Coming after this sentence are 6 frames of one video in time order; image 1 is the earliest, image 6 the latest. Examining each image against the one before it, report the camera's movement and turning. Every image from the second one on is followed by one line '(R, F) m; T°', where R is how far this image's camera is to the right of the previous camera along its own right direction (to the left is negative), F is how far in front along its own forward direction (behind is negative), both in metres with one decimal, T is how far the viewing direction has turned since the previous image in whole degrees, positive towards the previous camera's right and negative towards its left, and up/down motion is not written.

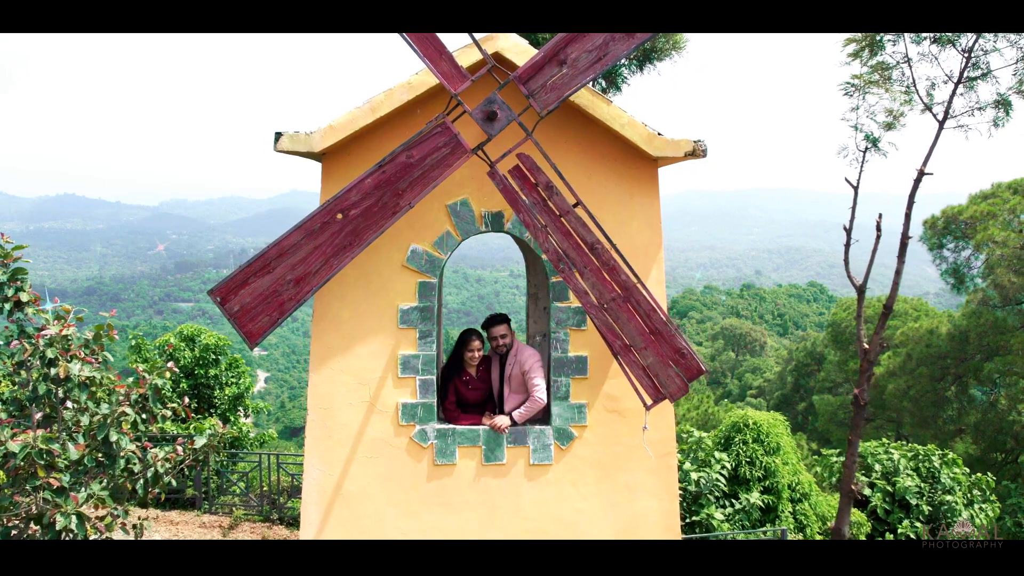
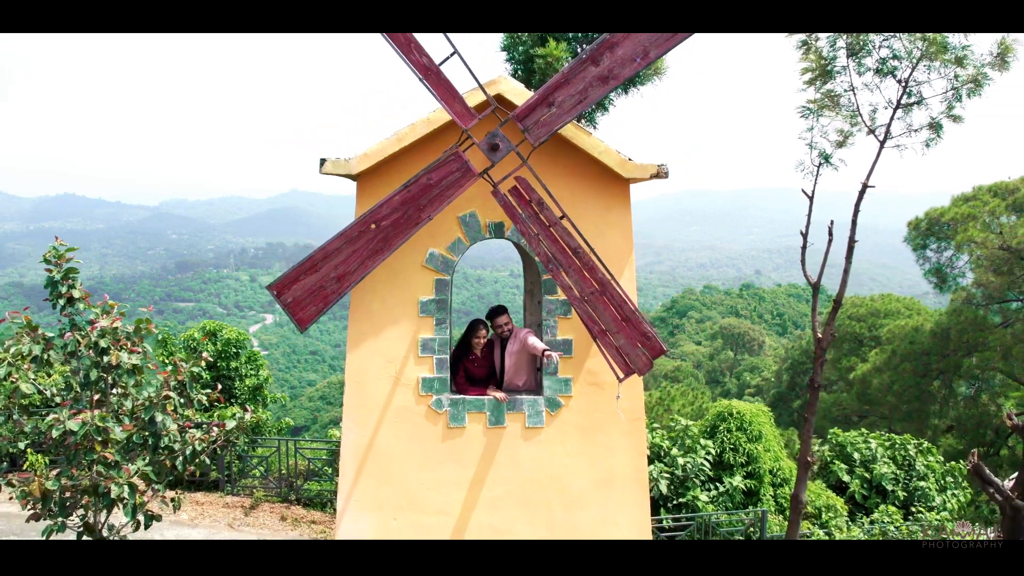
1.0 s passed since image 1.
(0.0, -0.8) m; 0°
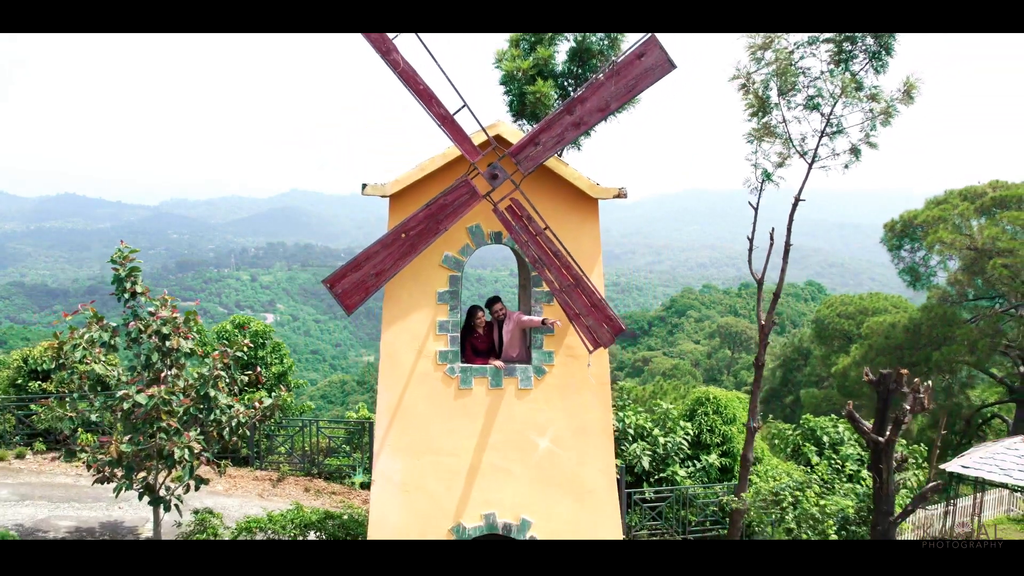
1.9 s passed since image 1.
(0.0, -1.4) m; 0°
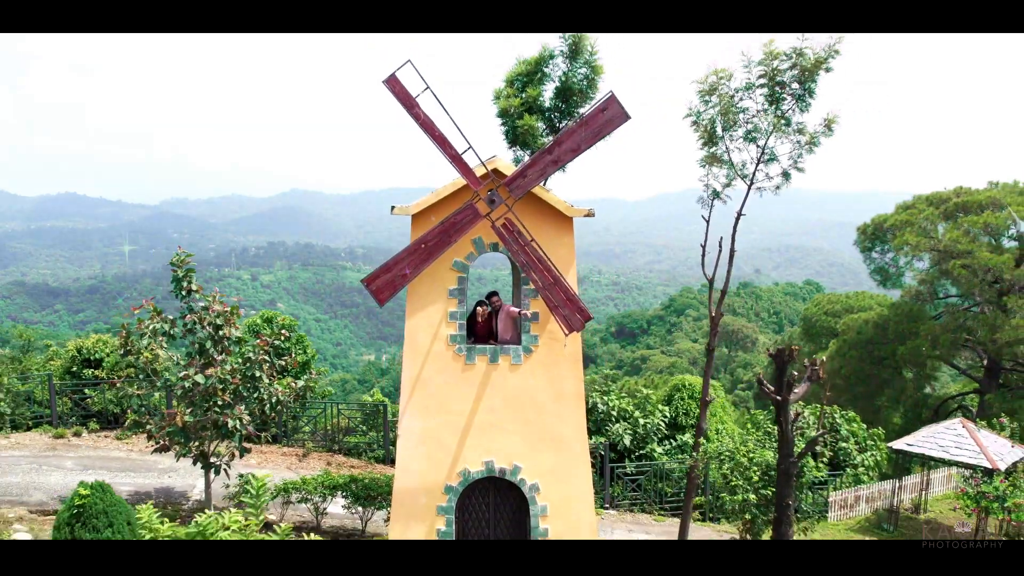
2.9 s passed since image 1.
(+0.1, -1.7) m; 0°
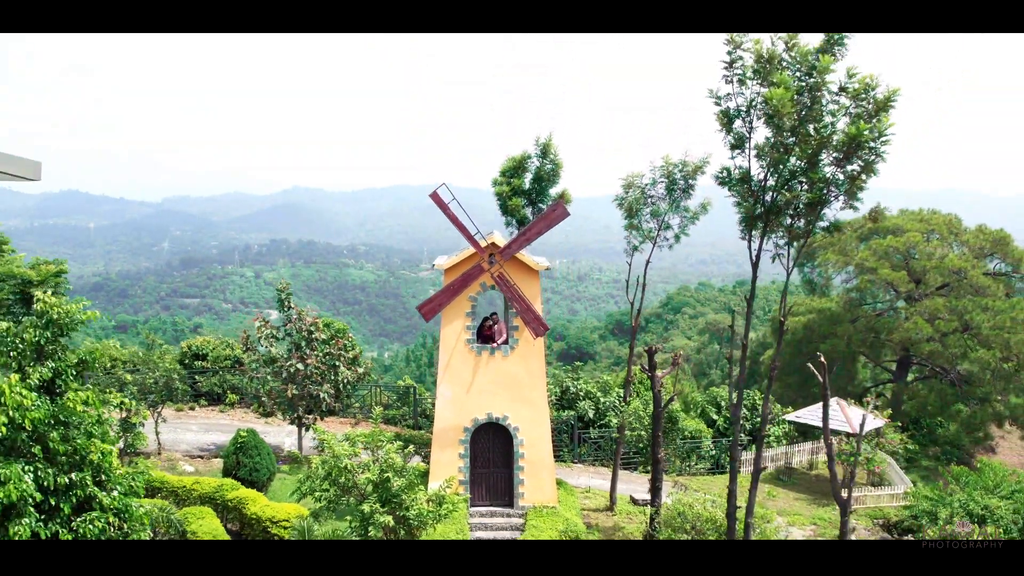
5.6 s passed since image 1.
(+0.2, -5.3) m; 0°
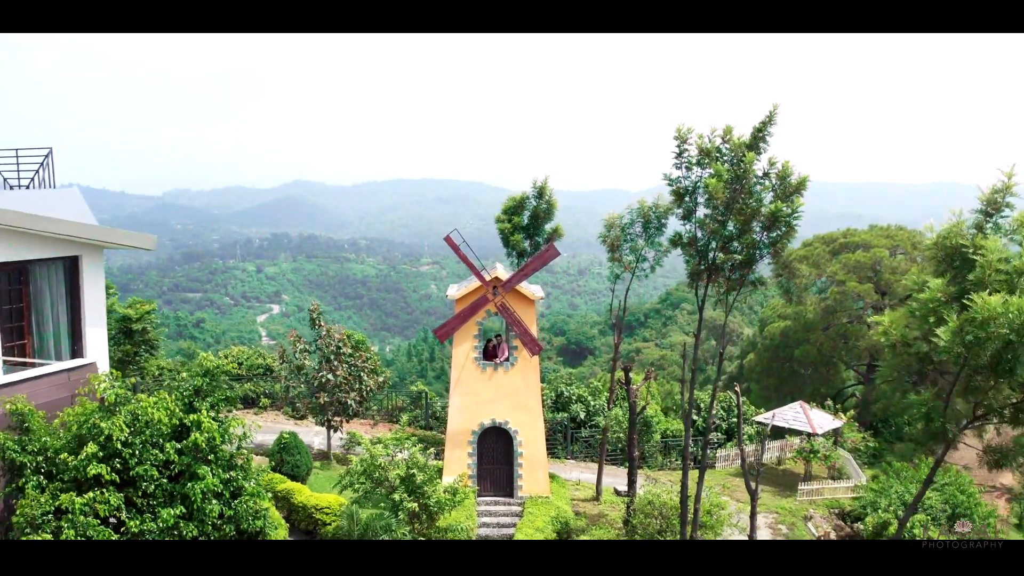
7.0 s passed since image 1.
(0.0, -2.5) m; 0°
